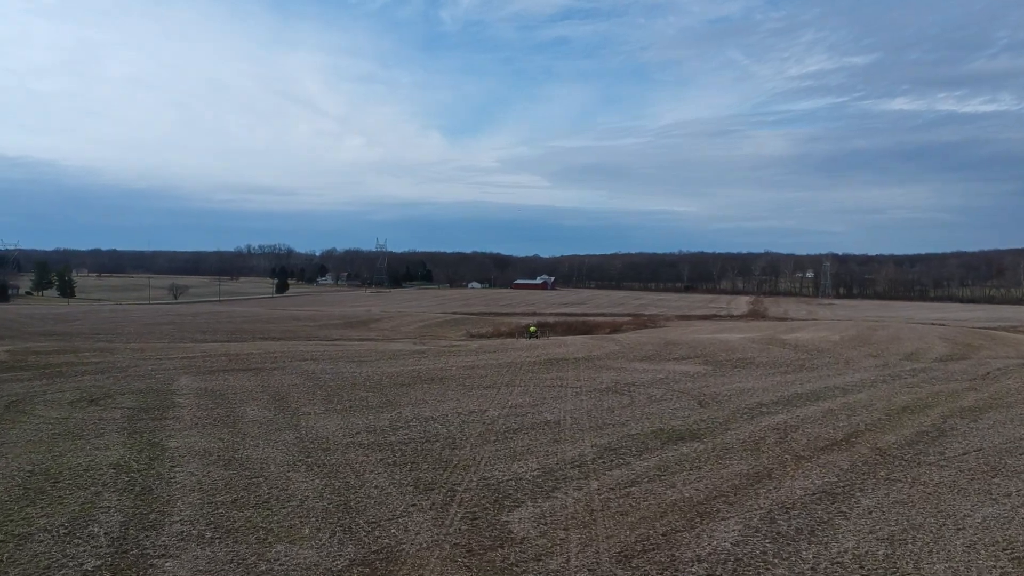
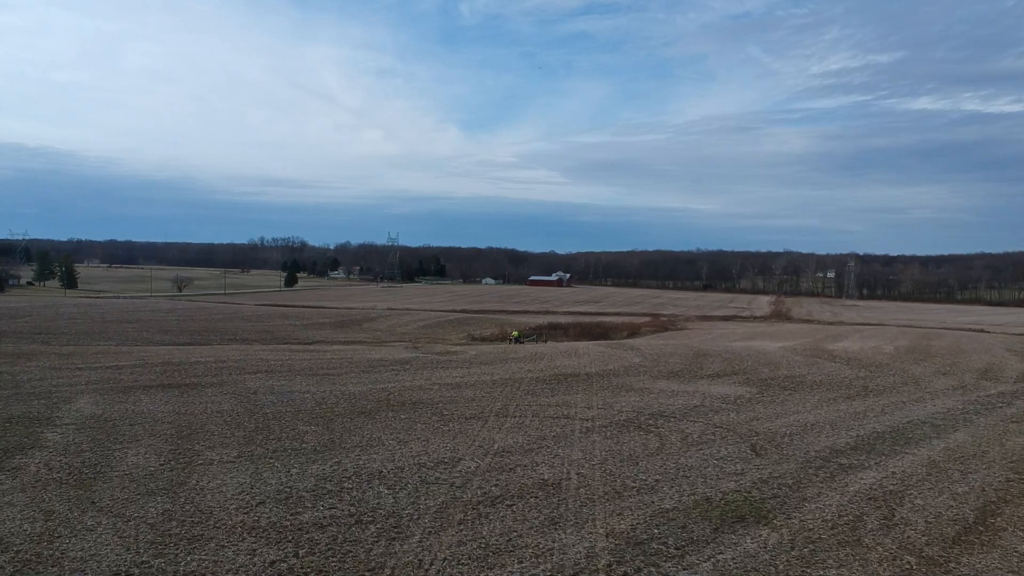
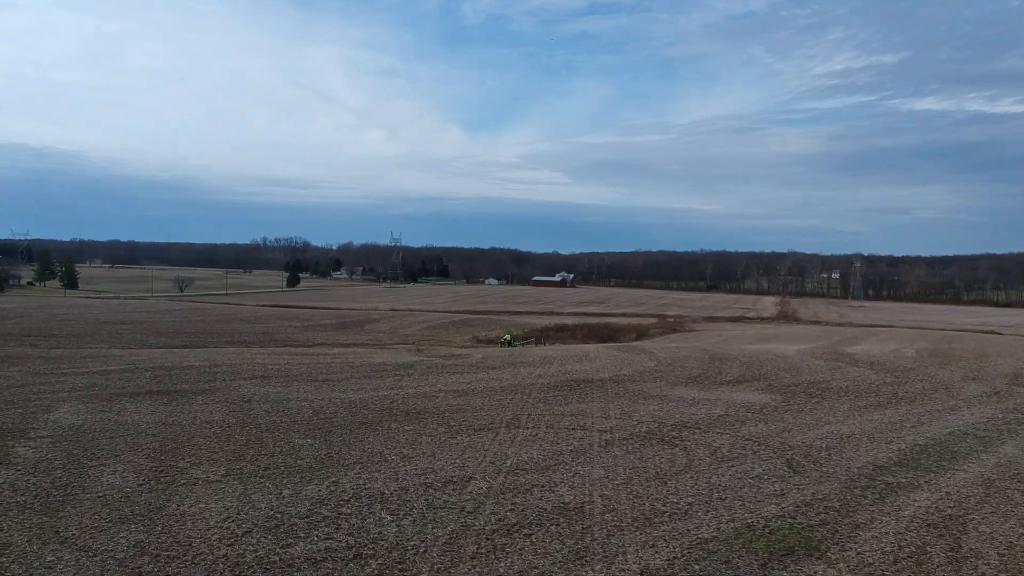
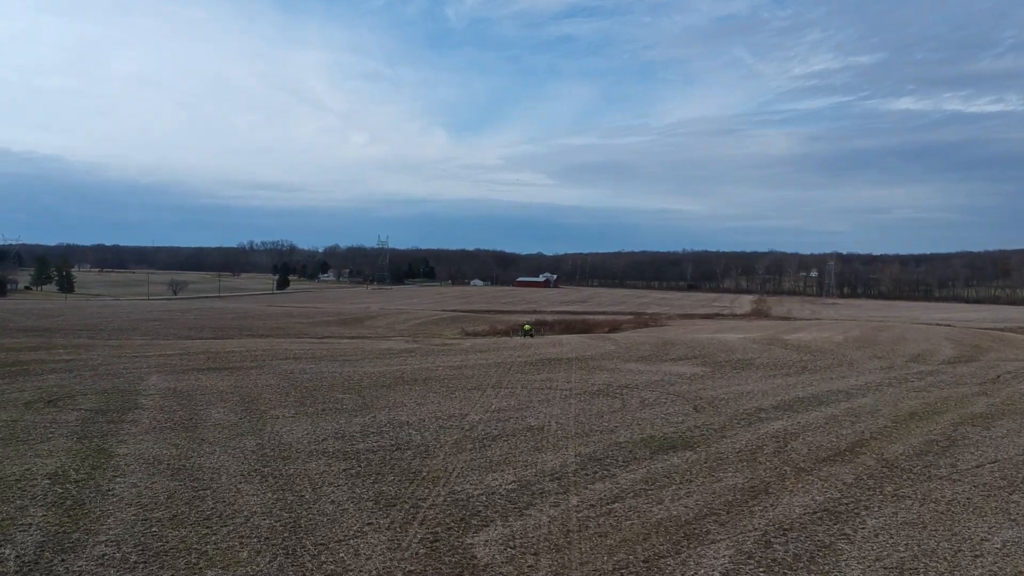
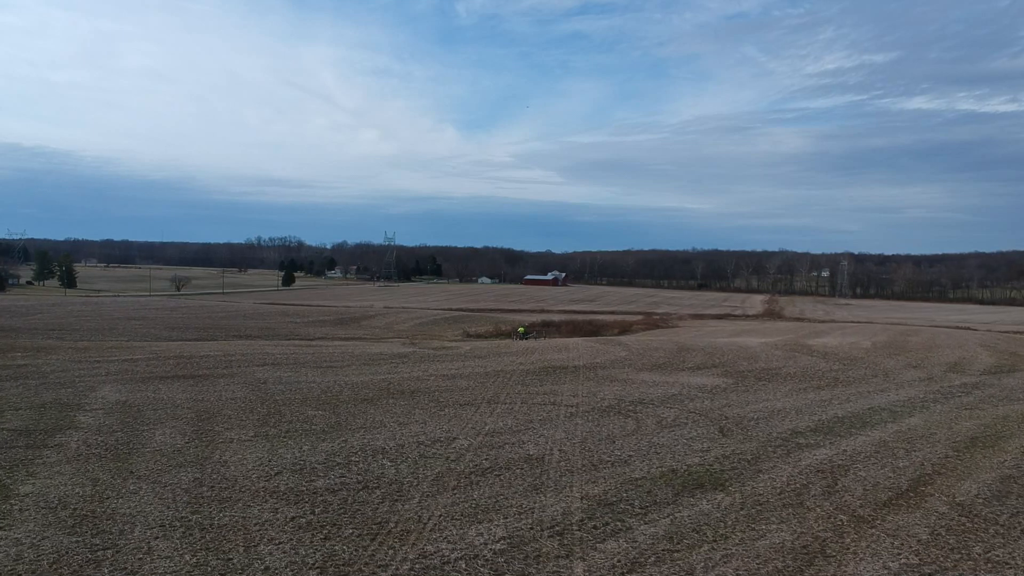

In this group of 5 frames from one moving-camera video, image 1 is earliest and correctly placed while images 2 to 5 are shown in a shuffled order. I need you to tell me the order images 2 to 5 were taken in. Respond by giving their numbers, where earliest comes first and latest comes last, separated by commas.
4, 5, 2, 3
